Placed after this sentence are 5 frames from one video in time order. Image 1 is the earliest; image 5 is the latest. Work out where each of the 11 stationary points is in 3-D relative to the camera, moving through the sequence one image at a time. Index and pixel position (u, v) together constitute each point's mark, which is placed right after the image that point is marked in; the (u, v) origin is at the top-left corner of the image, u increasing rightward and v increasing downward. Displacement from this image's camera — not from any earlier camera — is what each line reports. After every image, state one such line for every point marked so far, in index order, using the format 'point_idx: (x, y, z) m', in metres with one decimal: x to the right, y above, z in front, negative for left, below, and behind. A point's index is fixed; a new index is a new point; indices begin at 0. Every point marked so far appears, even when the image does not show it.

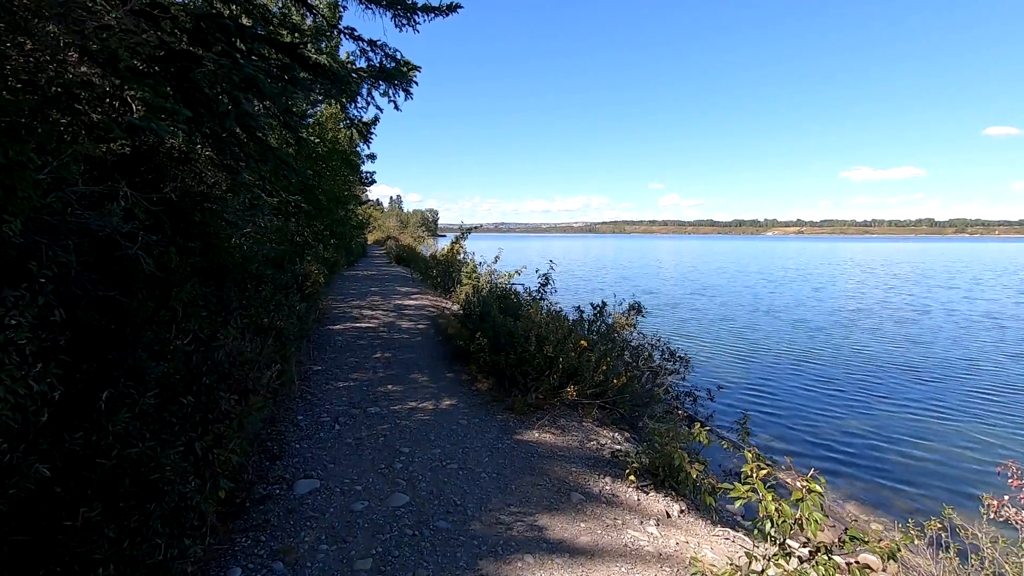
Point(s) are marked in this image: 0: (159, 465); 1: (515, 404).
0: (-1.5, -0.8, +2.3) m
1: (0.0, -1.0, +4.8) m
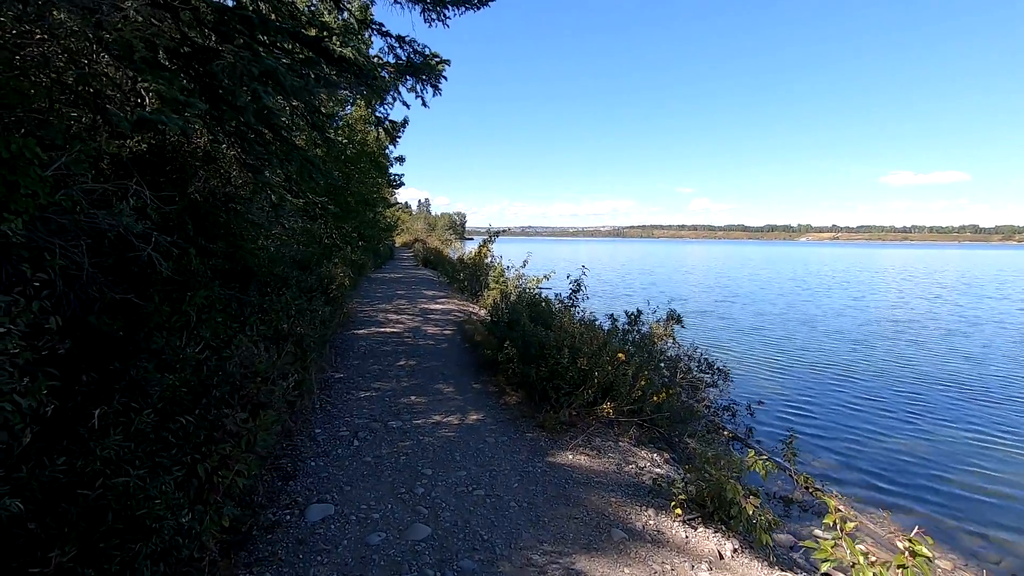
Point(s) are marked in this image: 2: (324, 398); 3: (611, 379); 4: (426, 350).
0: (-1.4, -0.8, +2.0) m
1: (+0.3, -1.1, +4.5) m
2: (-1.7, -1.0, +4.9) m
3: (+0.9, -0.8, +4.8) m
4: (-1.1, -0.8, +7.3) m
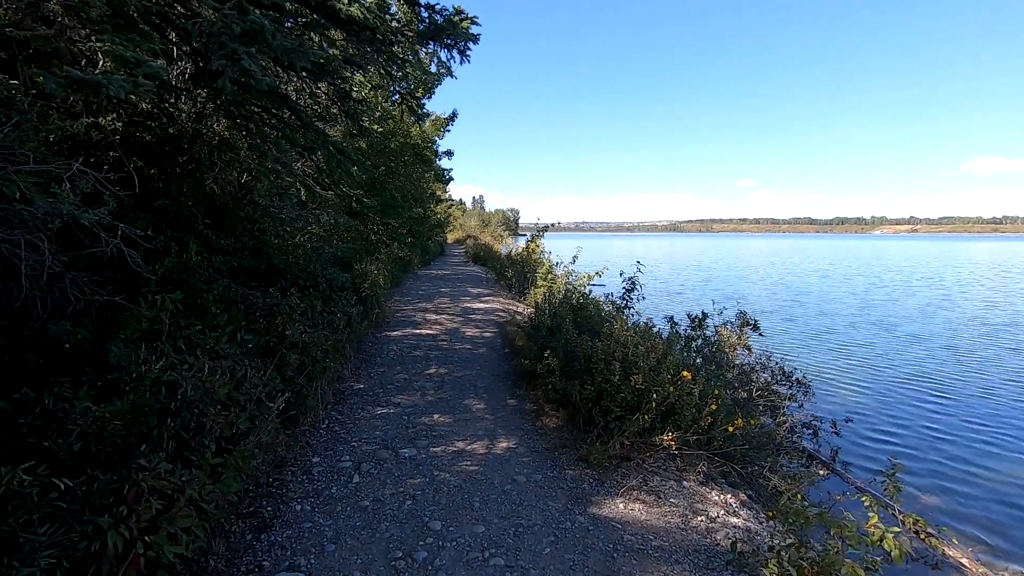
0: (-1.4, -0.8, +1.4) m
1: (+0.5, -1.1, +3.6) m
2: (-1.4, -1.0, +4.3) m
3: (+1.1, -0.8, +3.9) m
4: (-0.6, -0.8, +6.5) m
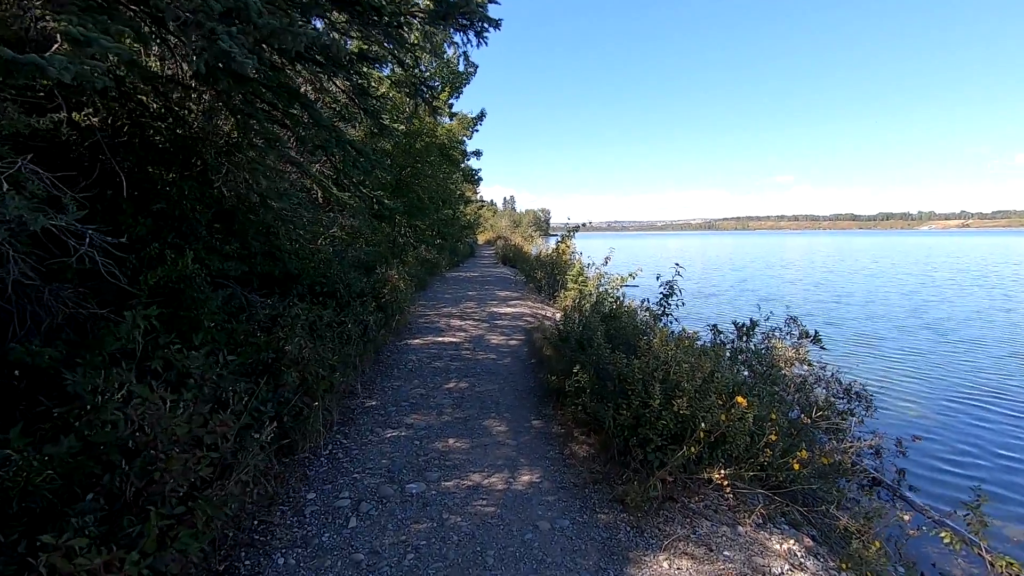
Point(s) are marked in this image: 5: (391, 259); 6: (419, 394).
0: (-1.4, -0.9, +1.0) m
1: (+0.7, -1.2, +3.1) m
2: (-1.2, -1.1, +3.9) m
3: (+1.3, -0.9, +3.3) m
4: (-0.3, -0.9, +6.1) m
5: (-2.6, +0.6, +11.6) m
6: (-0.9, -1.0, +5.1) m
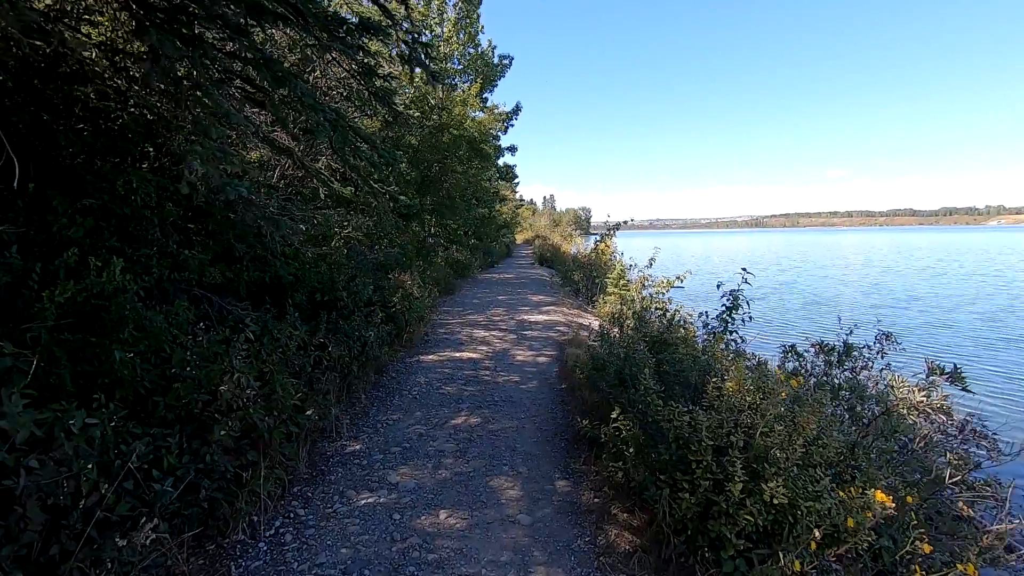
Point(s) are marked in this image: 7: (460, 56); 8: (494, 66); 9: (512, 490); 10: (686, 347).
0: (-1.5, -1.0, 0.0) m
1: (+0.7, -1.3, +2.0) m
2: (-1.2, -1.2, +2.9) m
3: (+1.3, -1.0, +2.1) m
4: (-0.1, -1.0, +5.0) m
5: (-1.9, +0.5, +10.7) m
6: (-0.7, -1.1, +4.1) m
7: (-1.6, +7.0, +16.6) m
8: (-0.6, +7.8, +19.2) m
9: (0.0, -1.2, +3.2) m
10: (+1.1, -0.4, +3.5) m
